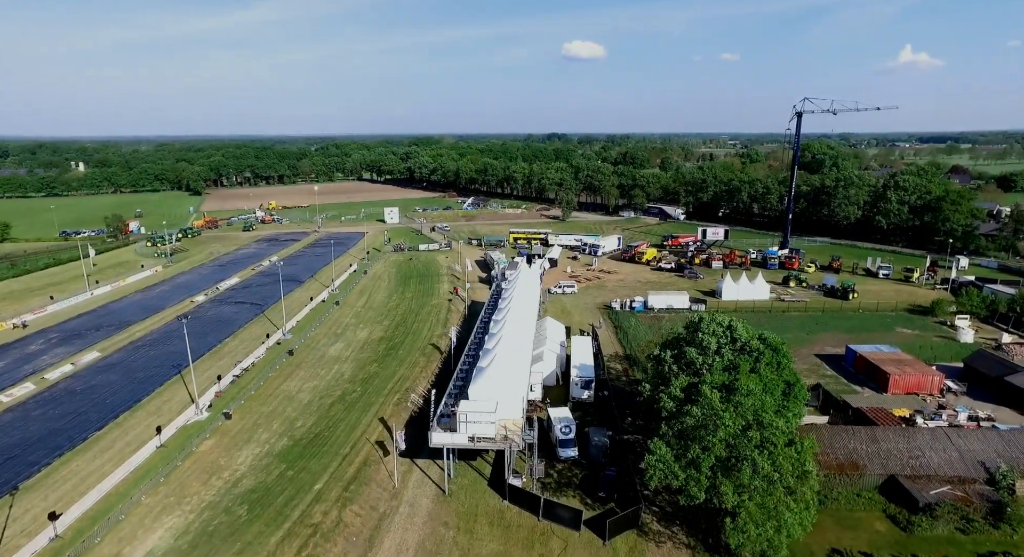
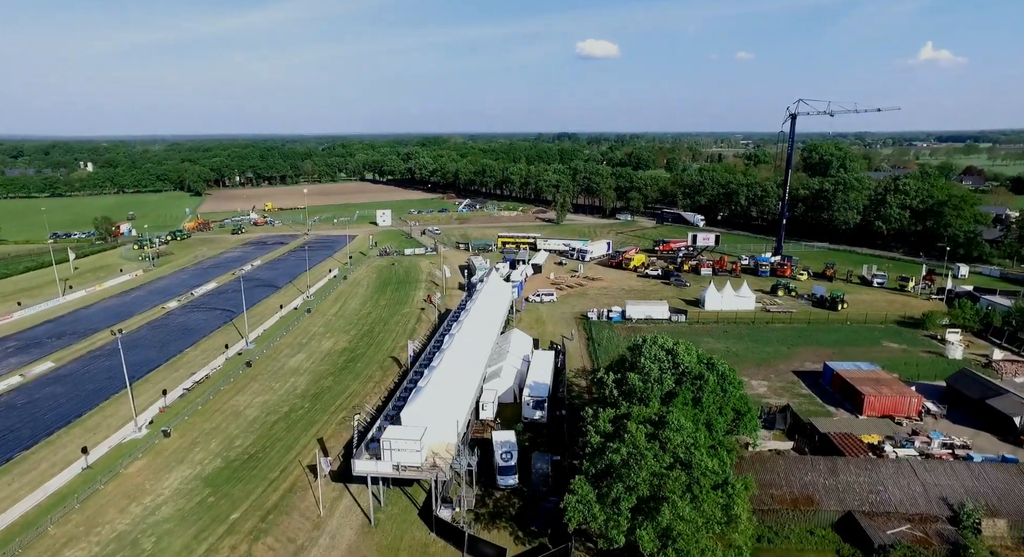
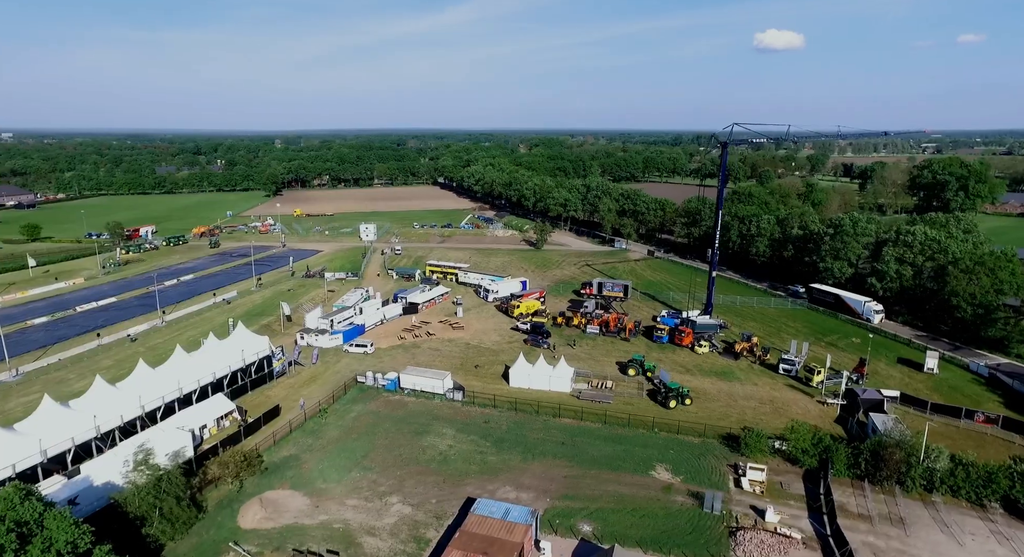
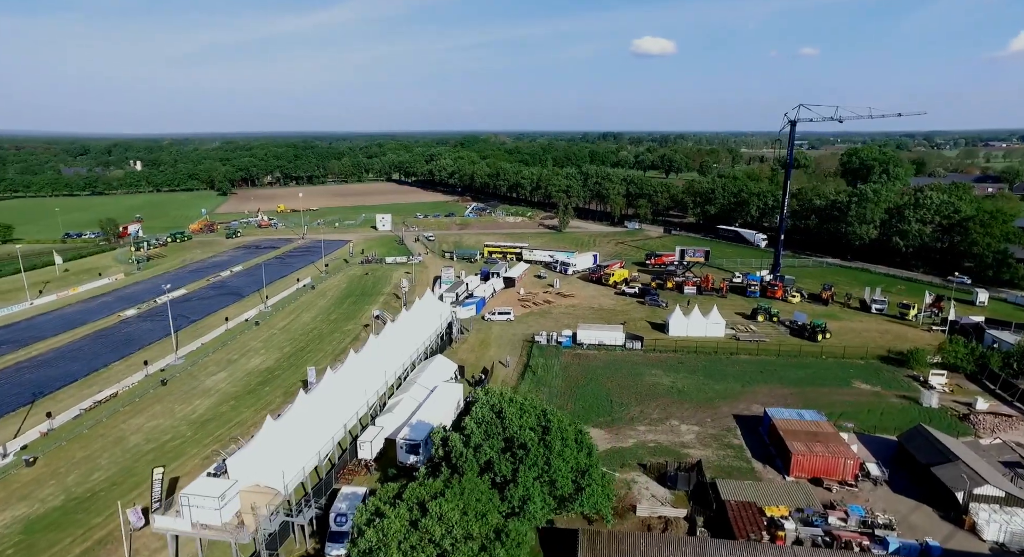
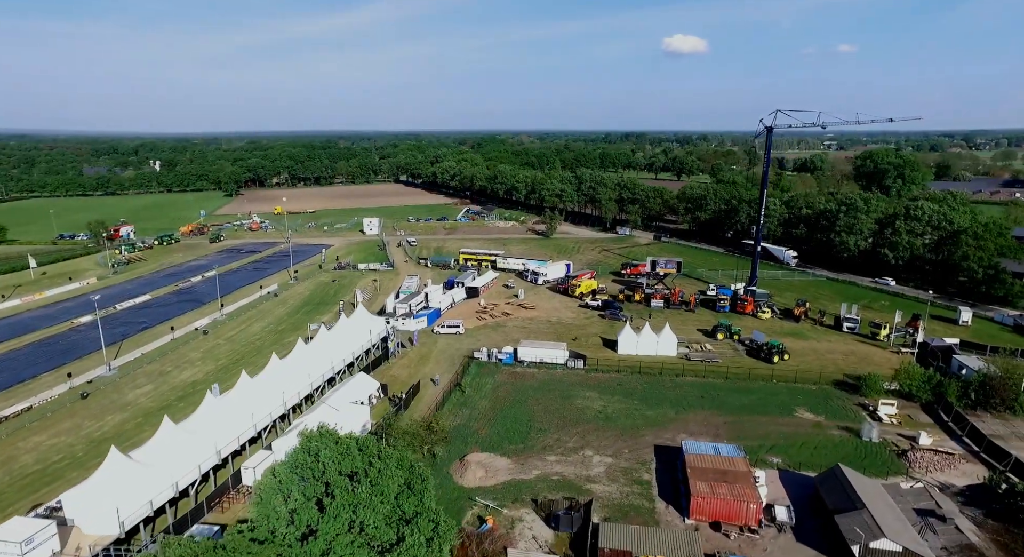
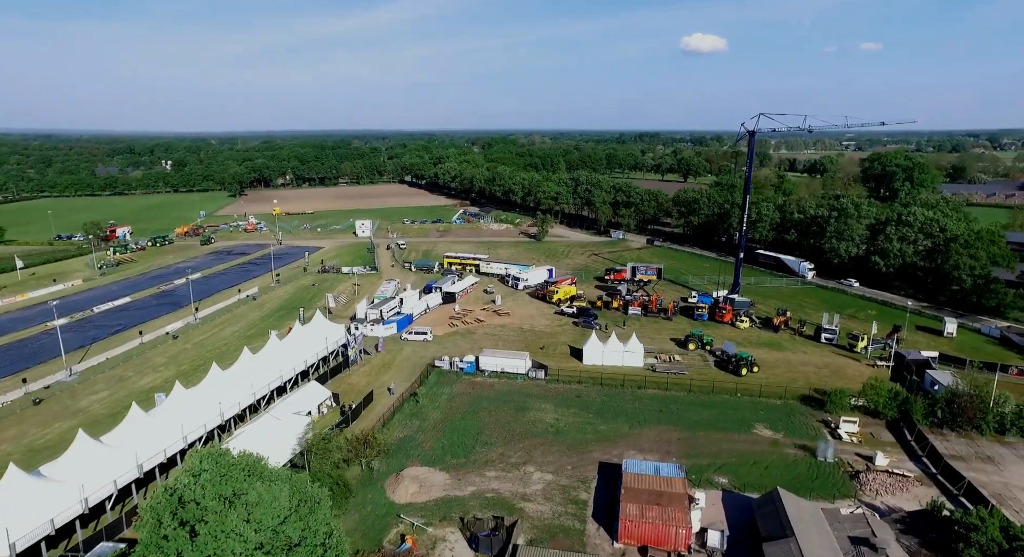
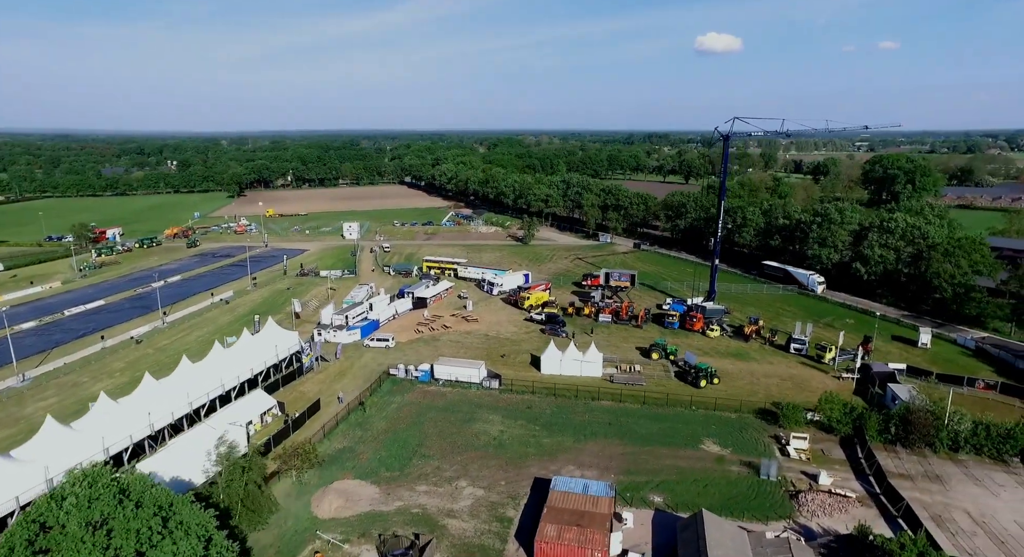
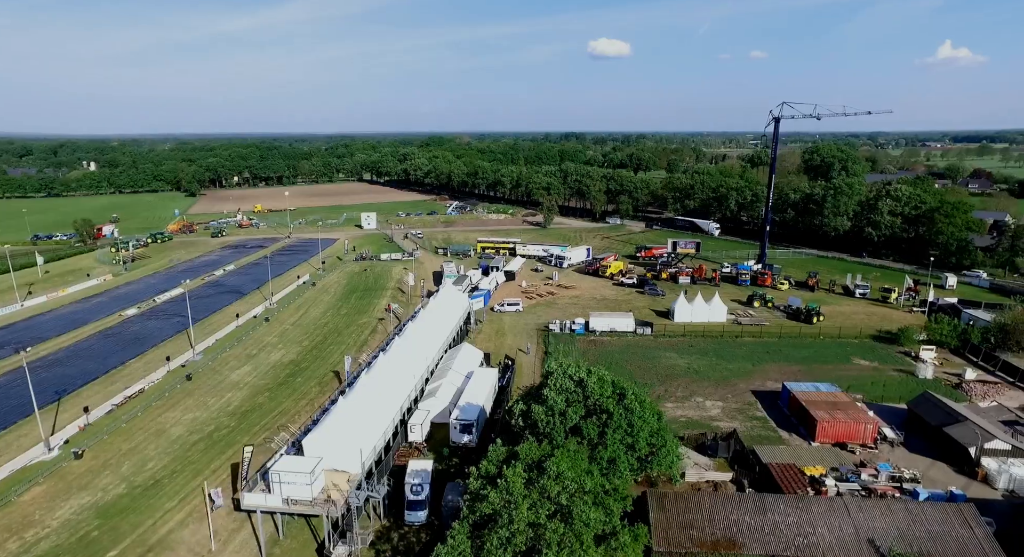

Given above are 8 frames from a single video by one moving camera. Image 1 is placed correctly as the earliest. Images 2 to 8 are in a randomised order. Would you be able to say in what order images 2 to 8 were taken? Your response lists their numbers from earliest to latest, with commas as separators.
2, 8, 4, 5, 6, 7, 3
